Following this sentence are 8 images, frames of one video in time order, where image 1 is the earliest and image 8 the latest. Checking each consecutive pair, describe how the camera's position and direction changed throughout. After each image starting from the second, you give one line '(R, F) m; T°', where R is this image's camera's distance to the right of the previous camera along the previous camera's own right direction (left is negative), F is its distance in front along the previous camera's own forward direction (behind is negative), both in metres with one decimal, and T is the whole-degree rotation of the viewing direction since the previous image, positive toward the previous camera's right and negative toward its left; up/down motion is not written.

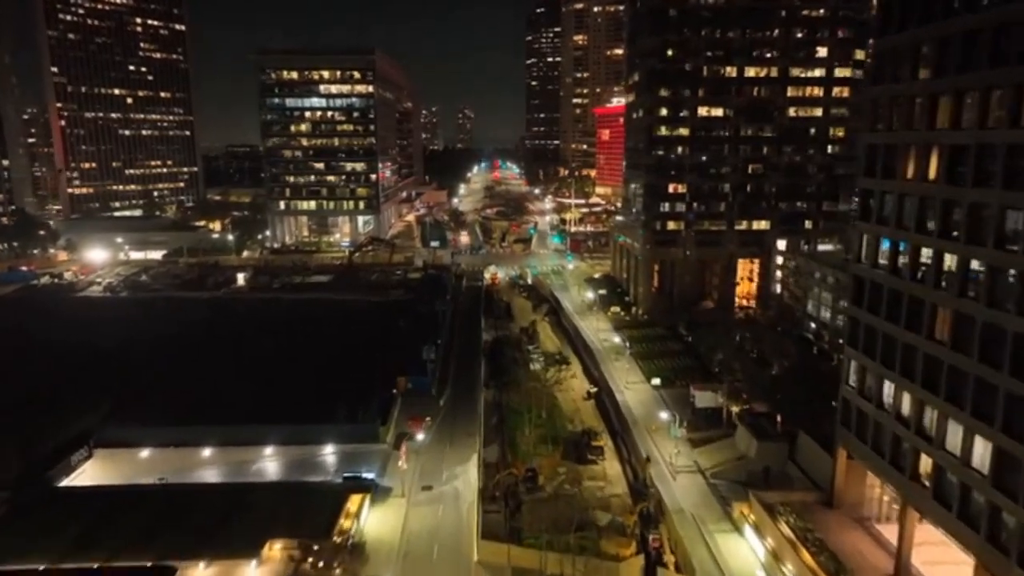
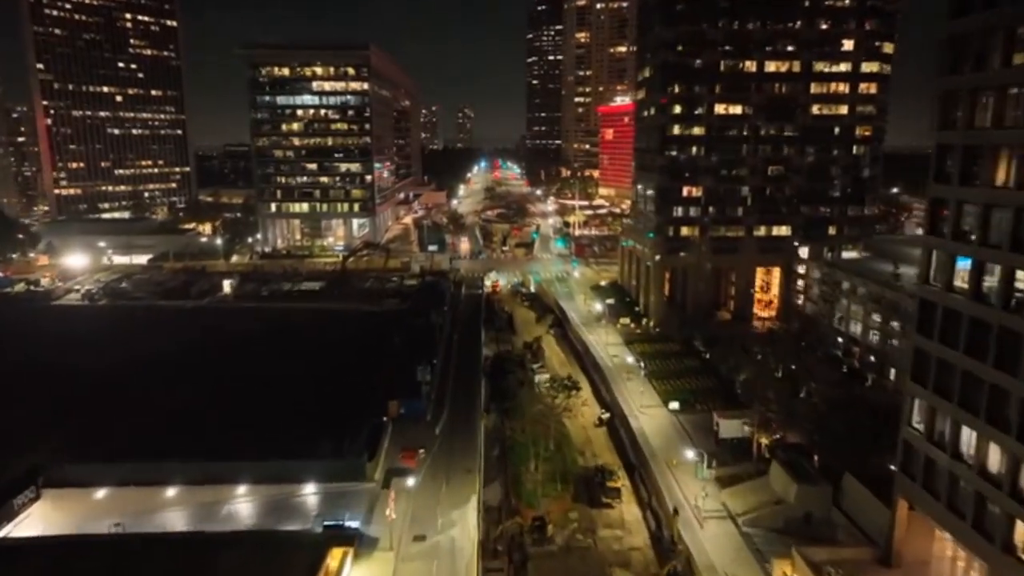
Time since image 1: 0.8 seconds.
(-0.3, +5.6) m; 0°
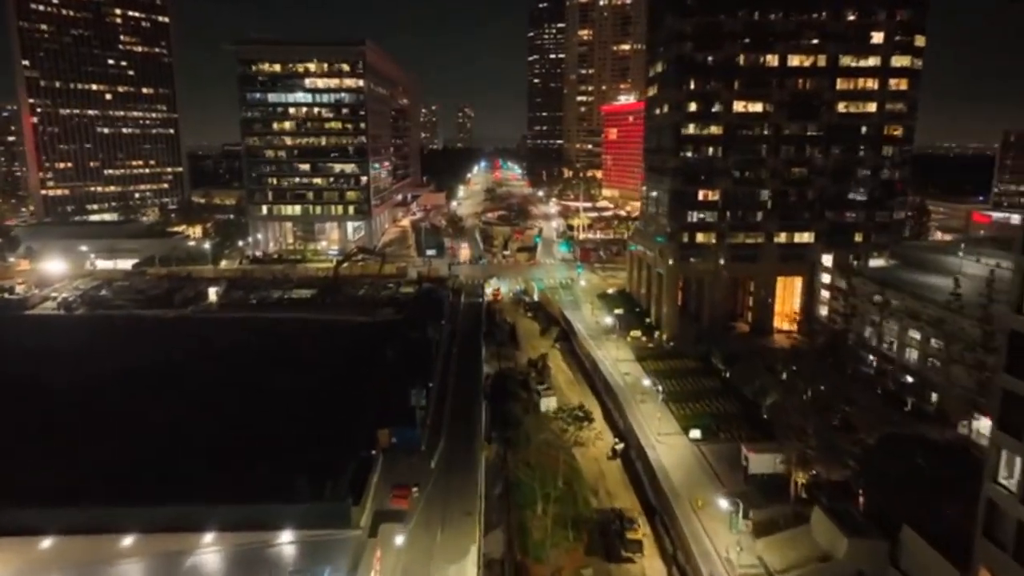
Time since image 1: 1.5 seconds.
(-0.3, +5.3) m; 0°
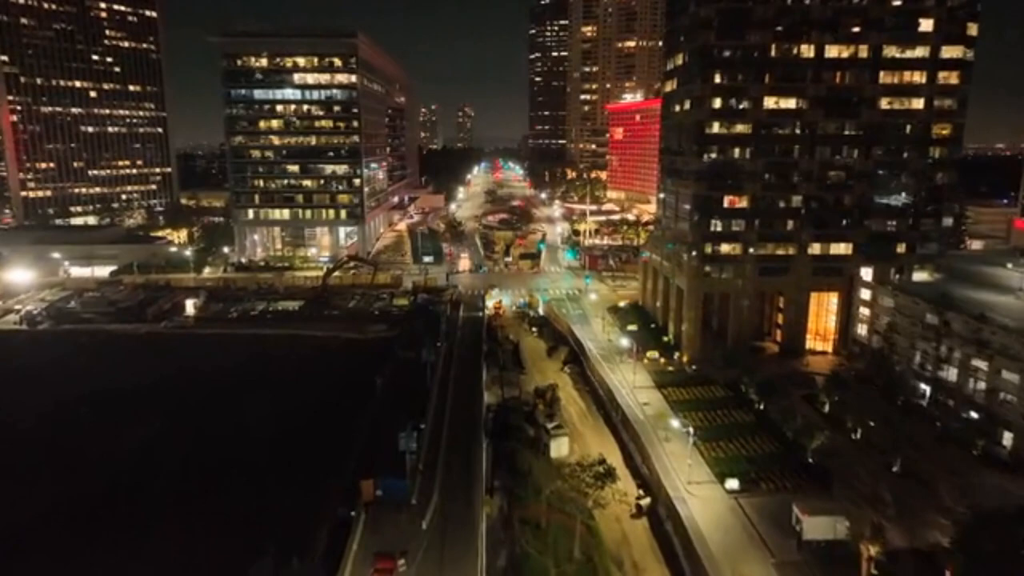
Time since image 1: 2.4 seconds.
(-0.4, +7.3) m; 0°
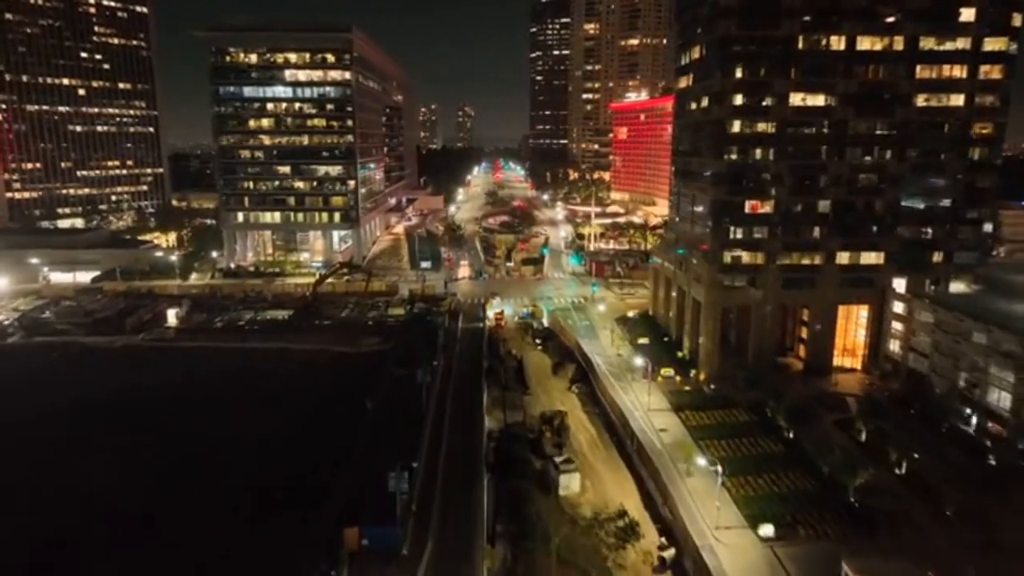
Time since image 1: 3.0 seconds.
(-0.3, +5.1) m; 0°
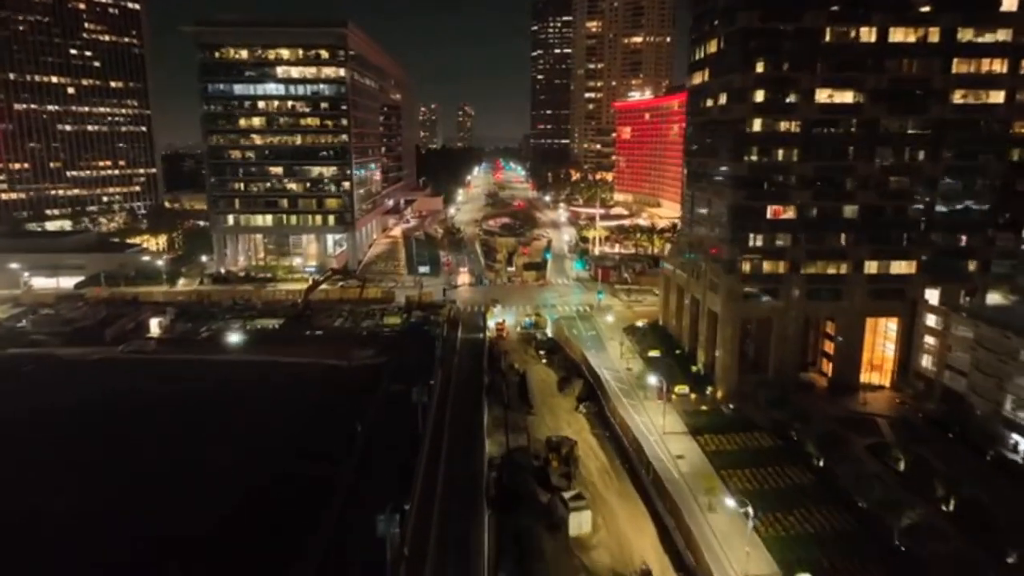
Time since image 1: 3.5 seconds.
(-0.2, +4.3) m; 0°
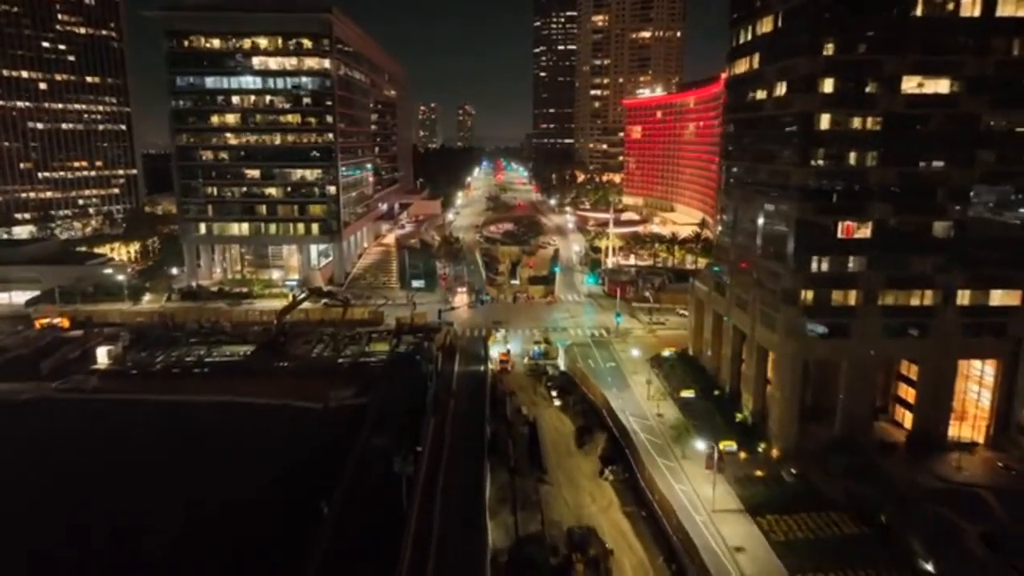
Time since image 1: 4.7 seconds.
(-0.6, +10.7) m; 0°
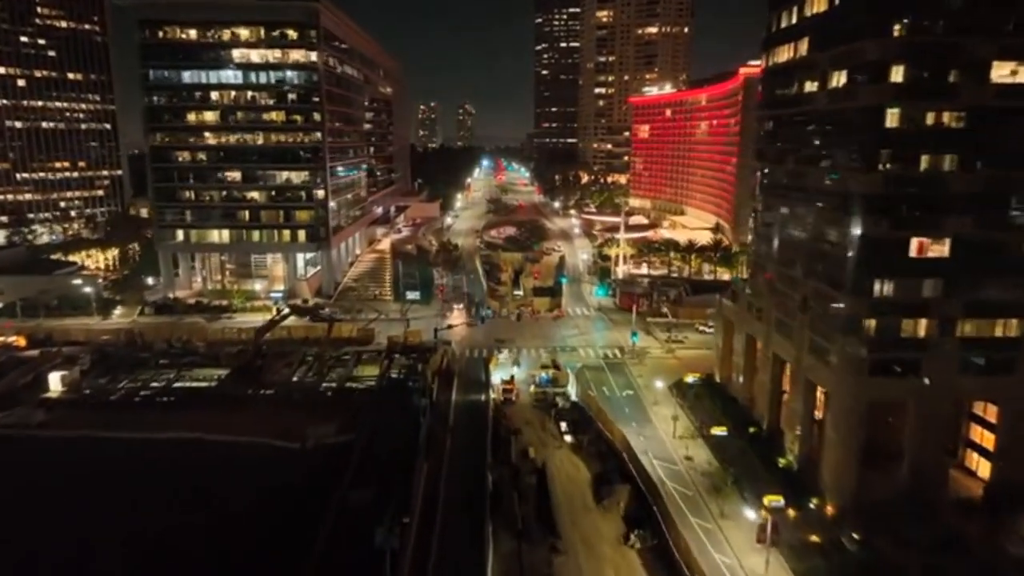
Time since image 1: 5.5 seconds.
(-0.4, +7.3) m; 0°
